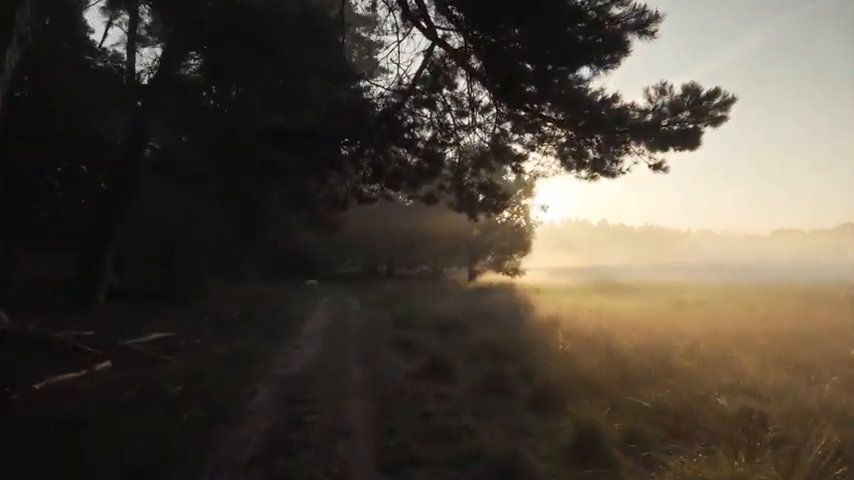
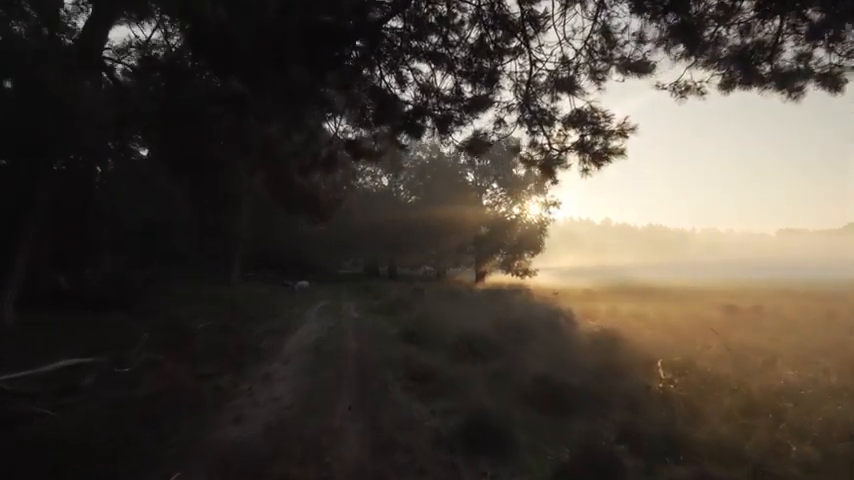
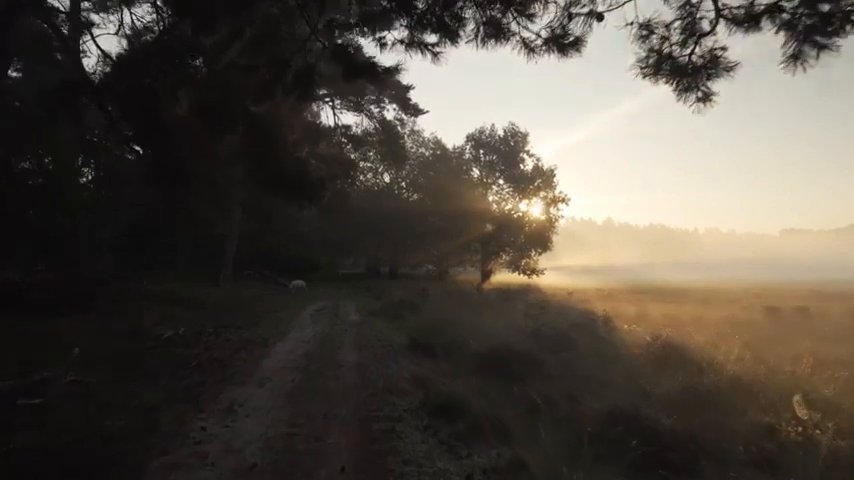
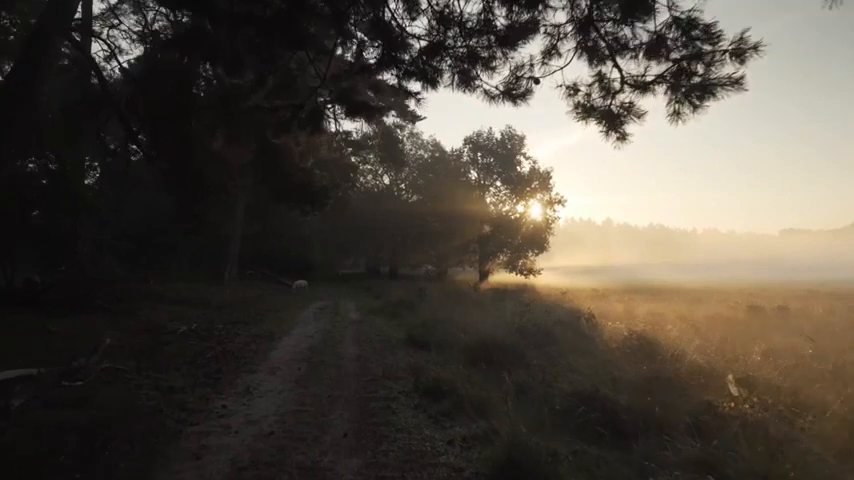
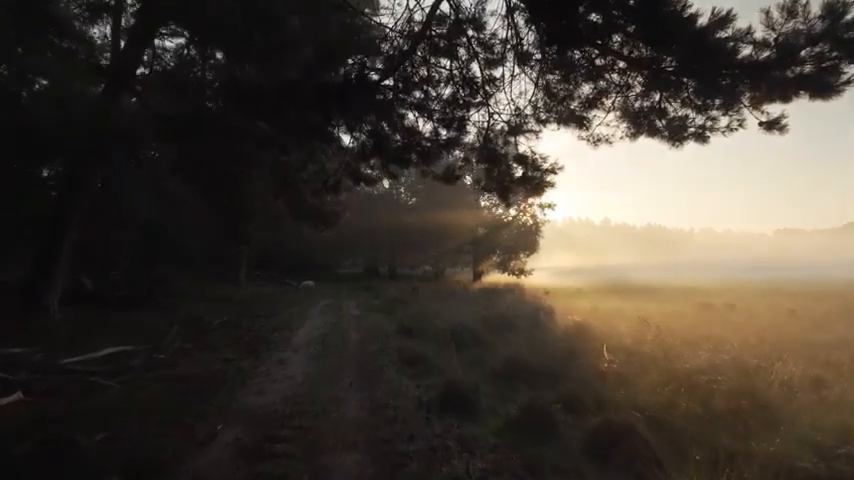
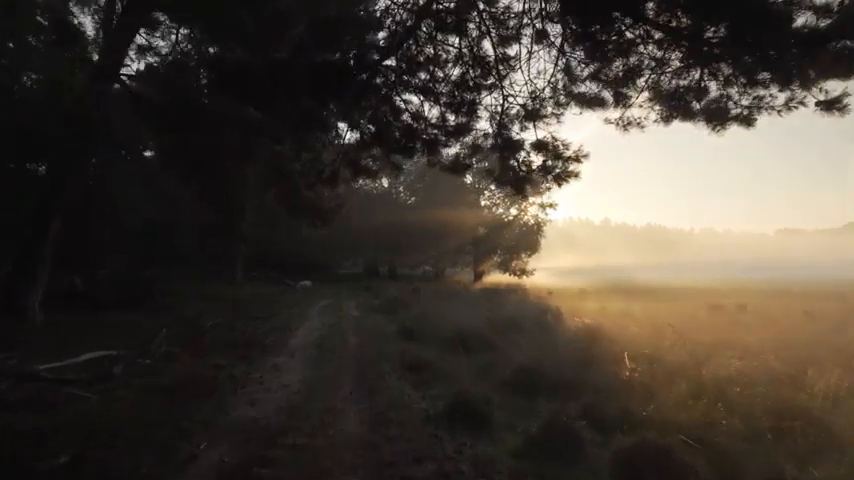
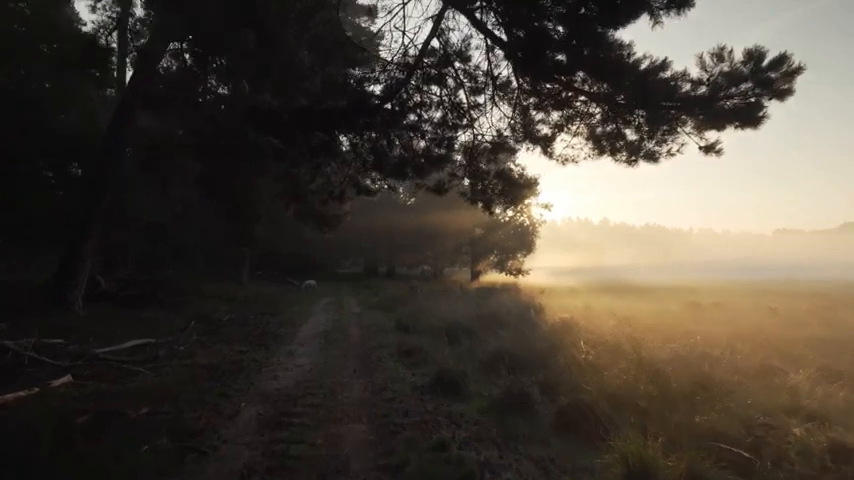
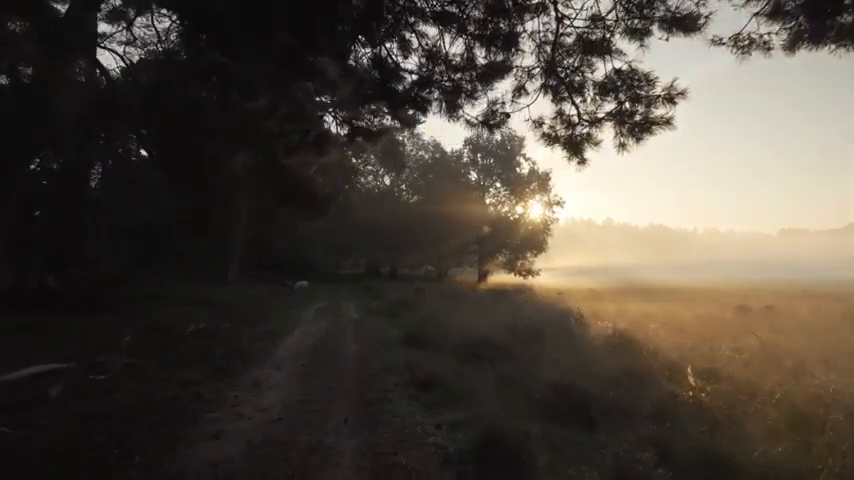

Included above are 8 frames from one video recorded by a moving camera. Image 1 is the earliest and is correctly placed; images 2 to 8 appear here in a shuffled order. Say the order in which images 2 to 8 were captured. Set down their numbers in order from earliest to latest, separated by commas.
7, 5, 6, 2, 8, 4, 3
